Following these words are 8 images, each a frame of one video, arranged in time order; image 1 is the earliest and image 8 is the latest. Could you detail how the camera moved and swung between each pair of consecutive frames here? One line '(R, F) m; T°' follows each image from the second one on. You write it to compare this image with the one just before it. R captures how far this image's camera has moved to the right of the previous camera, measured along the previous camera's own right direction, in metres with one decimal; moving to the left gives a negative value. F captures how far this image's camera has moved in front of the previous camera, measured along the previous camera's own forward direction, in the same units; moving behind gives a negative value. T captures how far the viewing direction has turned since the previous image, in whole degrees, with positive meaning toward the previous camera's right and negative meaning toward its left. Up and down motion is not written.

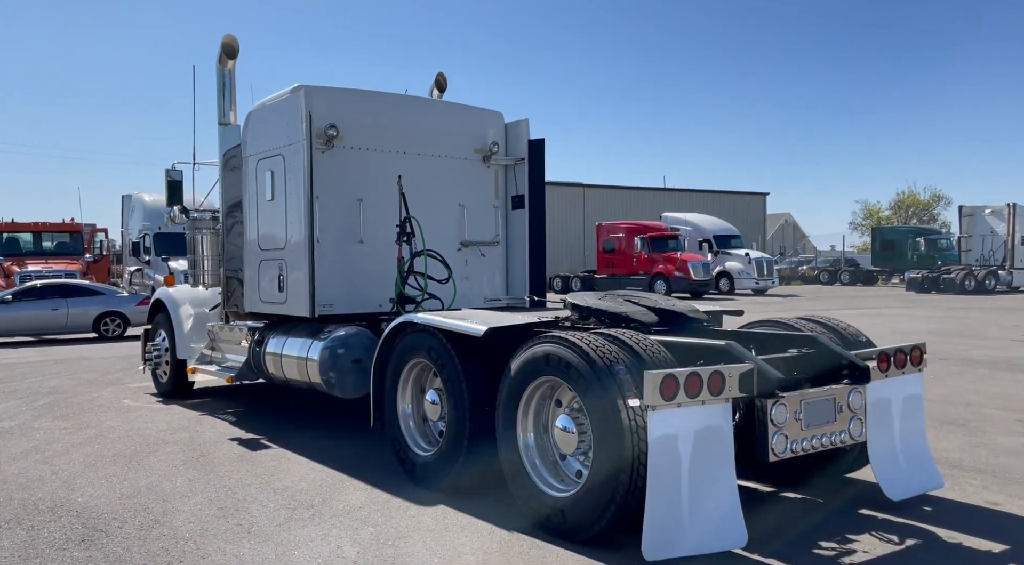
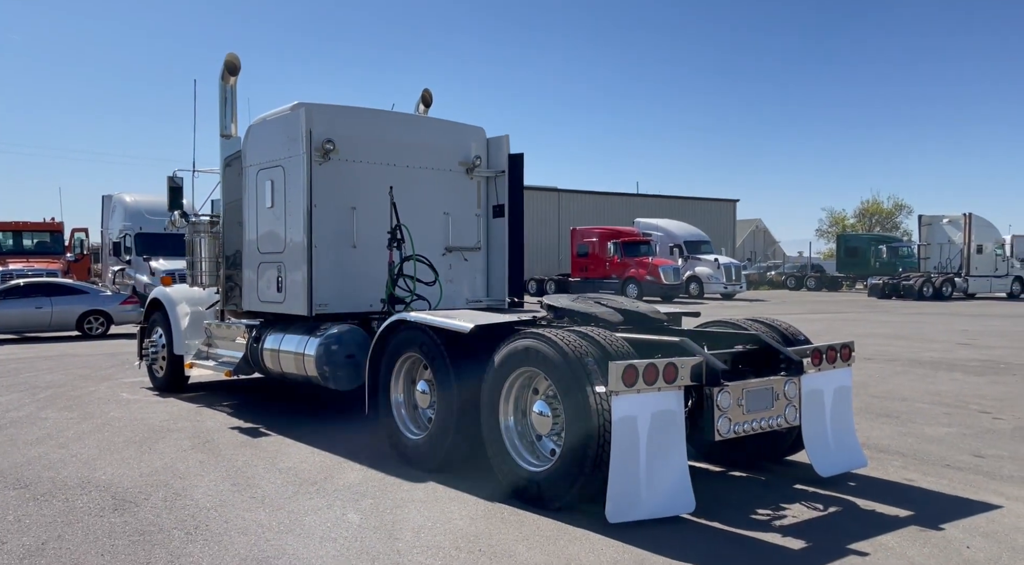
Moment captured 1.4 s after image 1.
(-0.1, -0.7) m; +2°
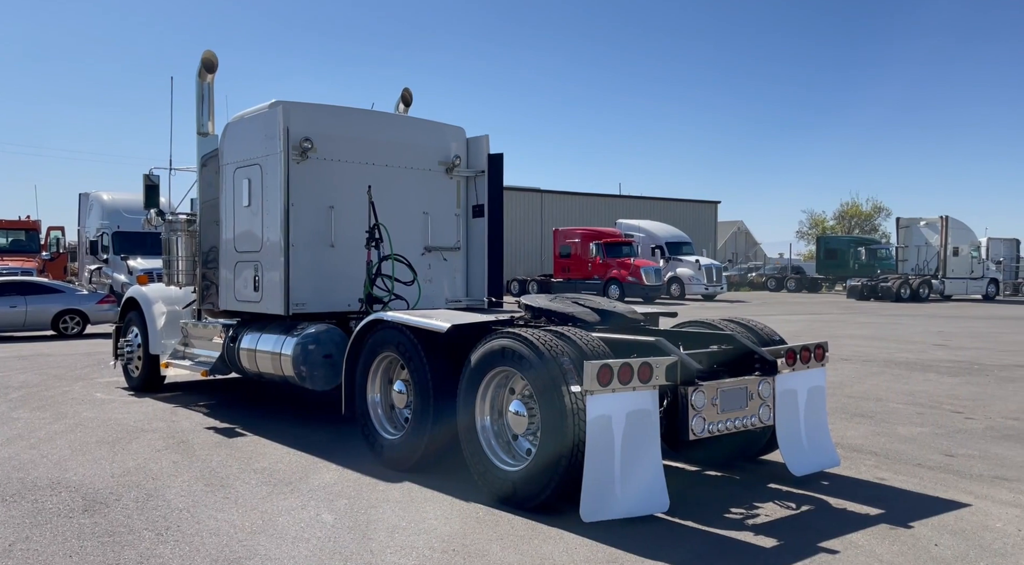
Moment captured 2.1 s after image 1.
(0.0, 0.0) m; +1°
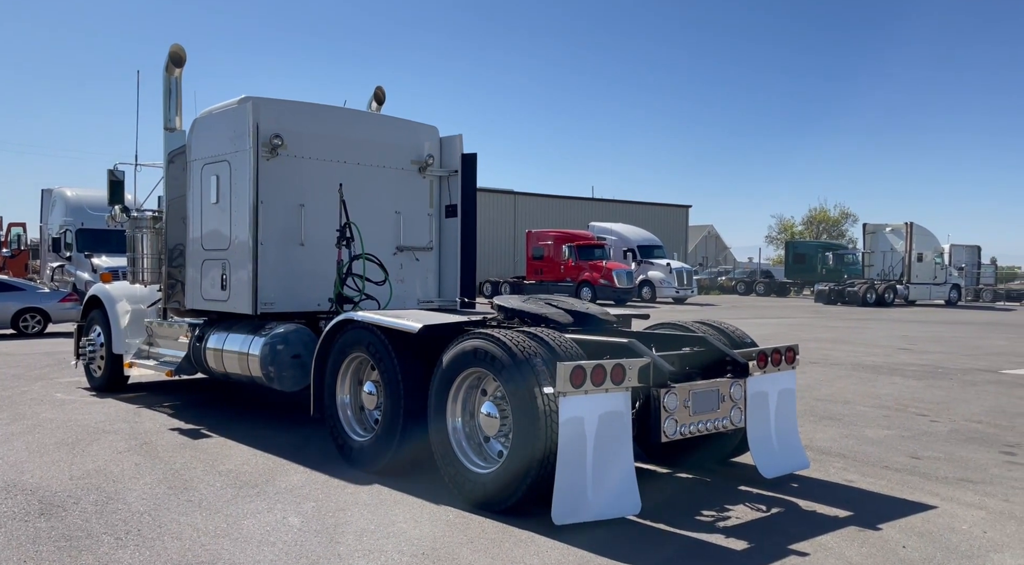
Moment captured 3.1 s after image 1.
(0.0, +0.1) m; +2°
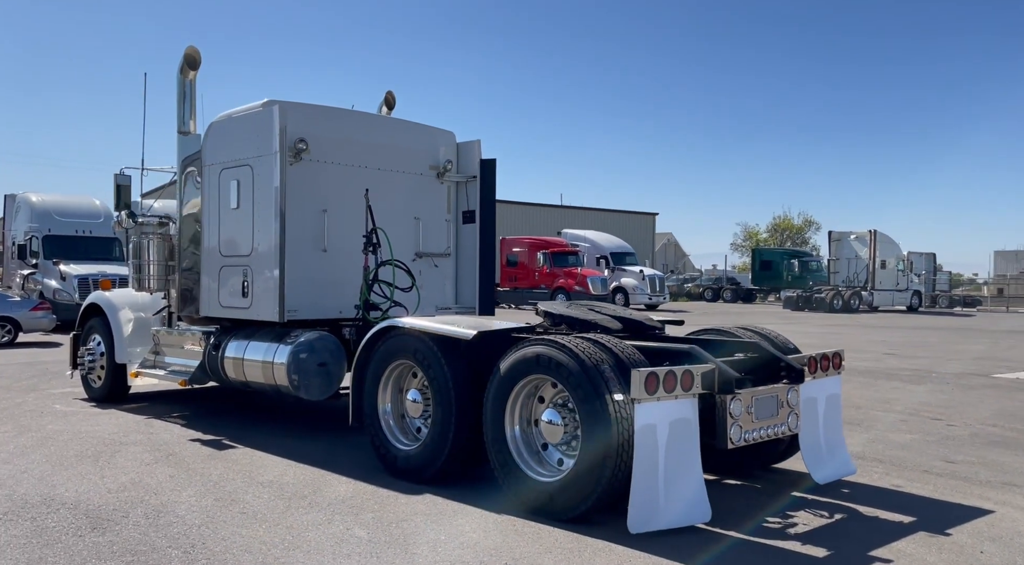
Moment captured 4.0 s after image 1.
(-0.6, +0.1) m; +3°
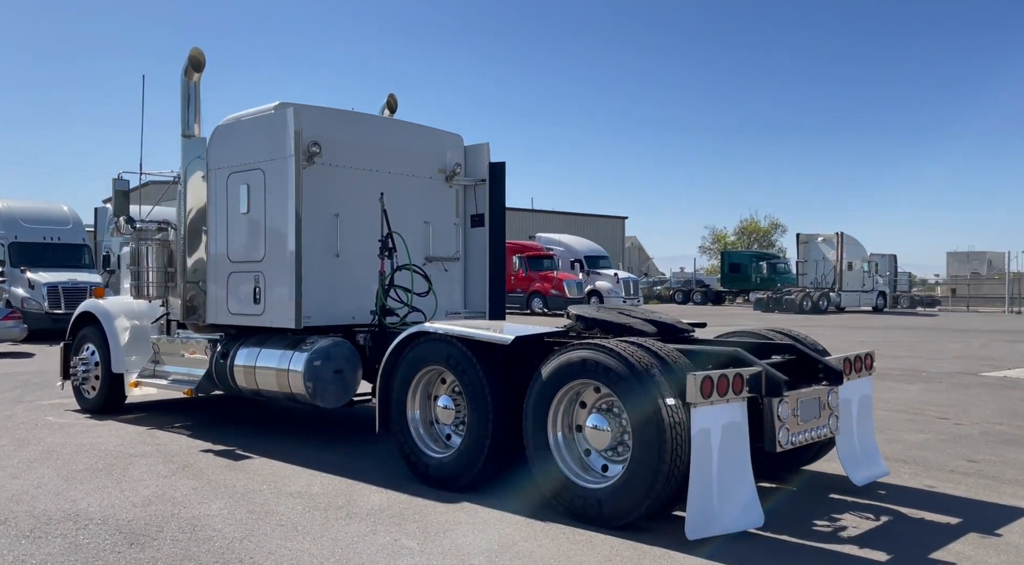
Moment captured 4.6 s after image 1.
(-0.5, +0.1) m; +2°
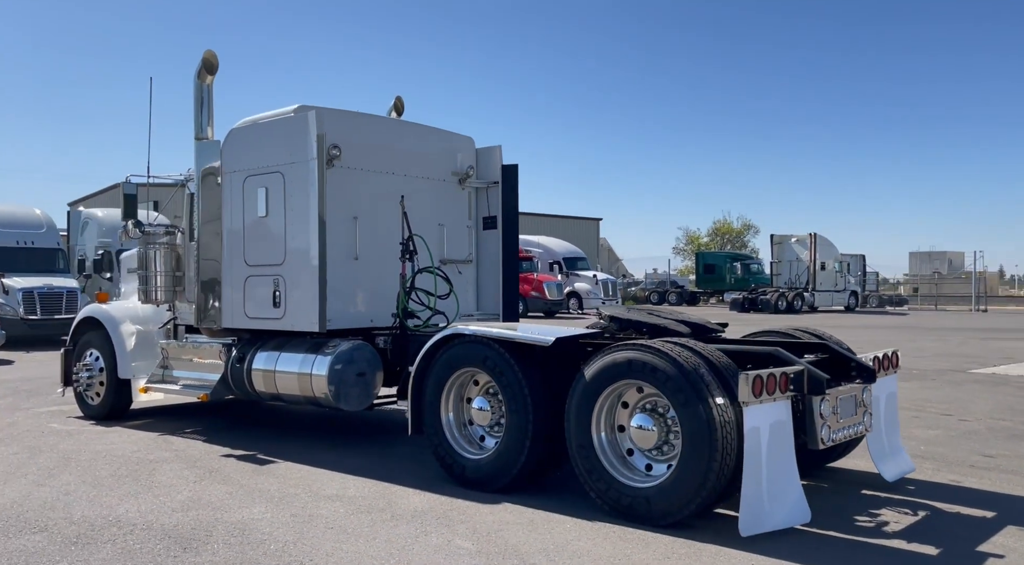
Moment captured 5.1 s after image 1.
(-0.5, 0.0) m; +2°
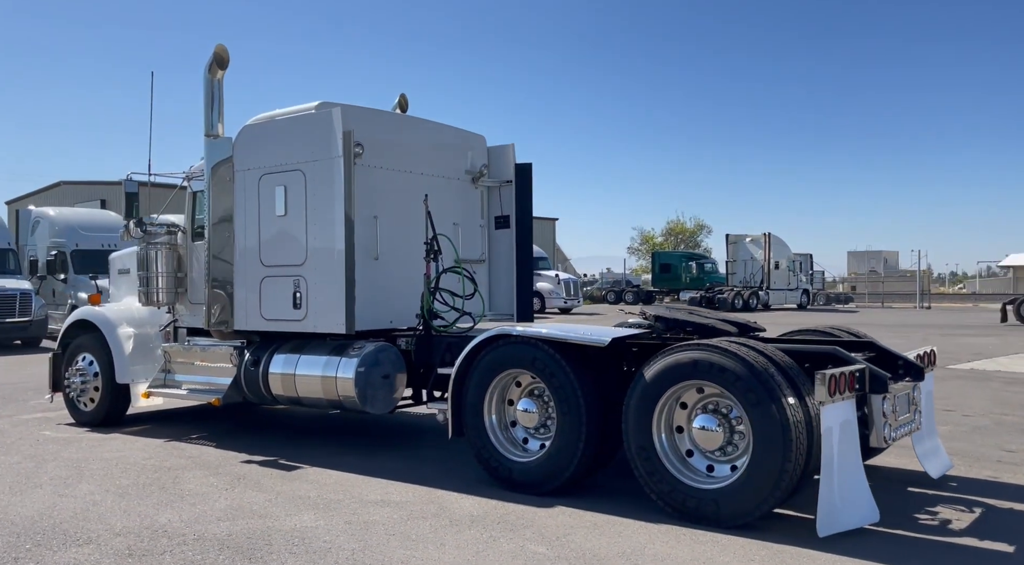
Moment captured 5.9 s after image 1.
(-0.7, +0.1) m; +4°
